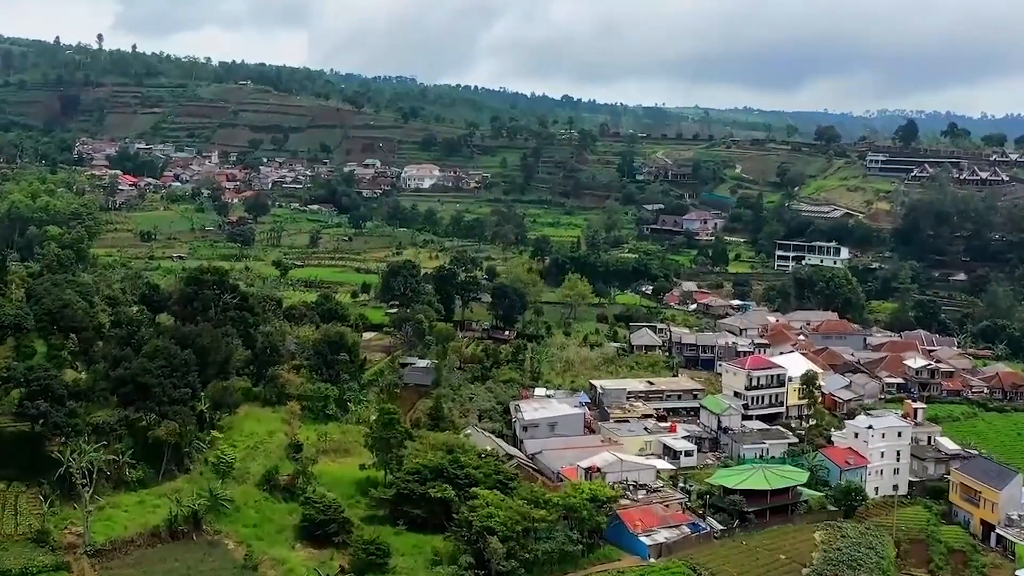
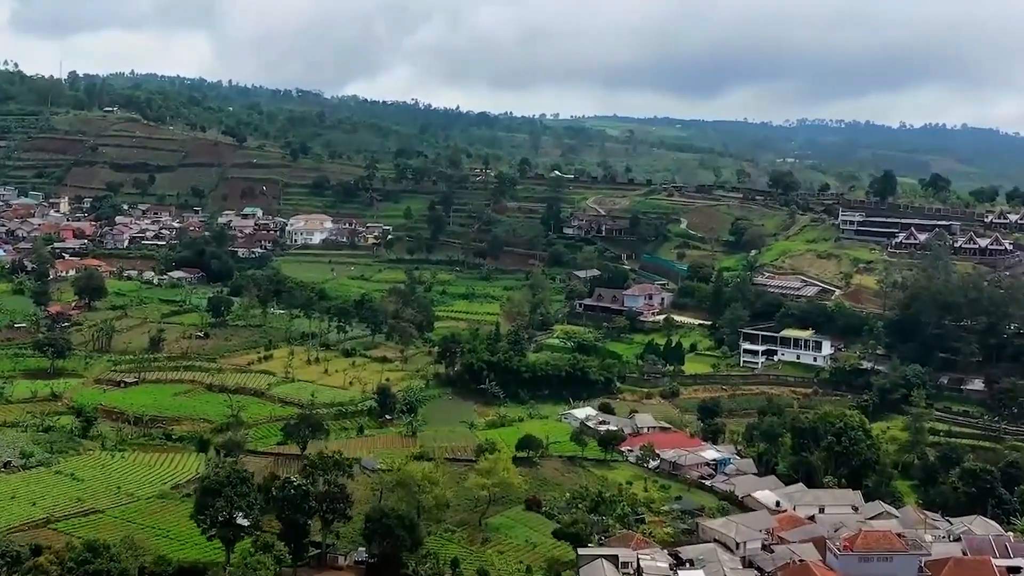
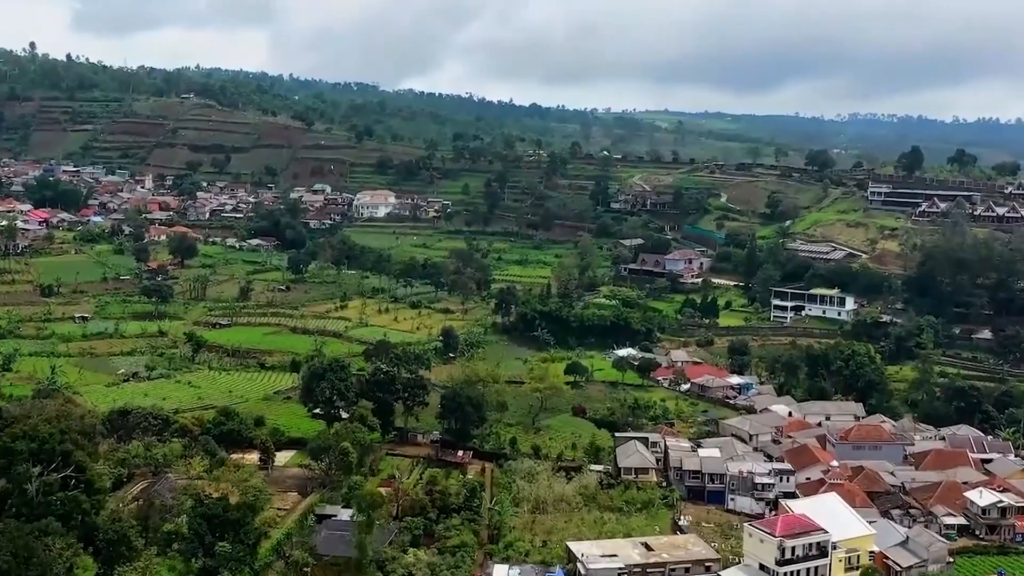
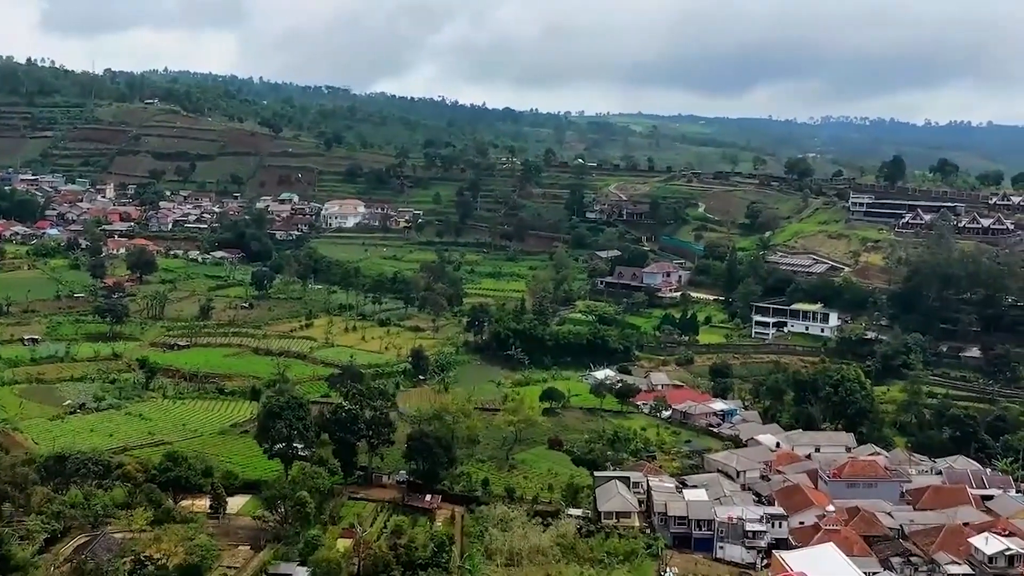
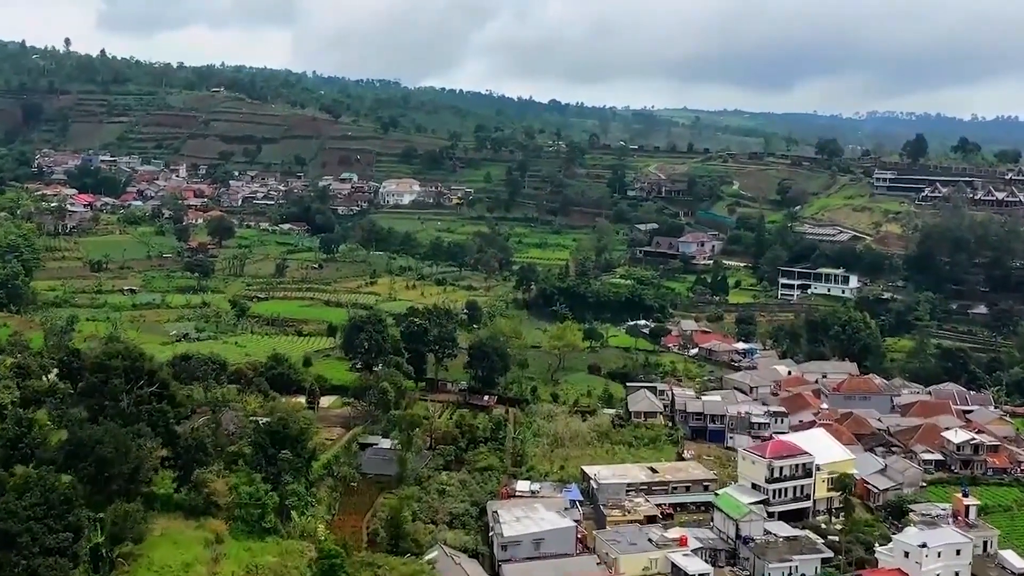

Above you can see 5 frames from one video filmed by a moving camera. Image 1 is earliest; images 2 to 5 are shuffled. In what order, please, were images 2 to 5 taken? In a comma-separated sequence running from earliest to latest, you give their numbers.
5, 3, 4, 2
